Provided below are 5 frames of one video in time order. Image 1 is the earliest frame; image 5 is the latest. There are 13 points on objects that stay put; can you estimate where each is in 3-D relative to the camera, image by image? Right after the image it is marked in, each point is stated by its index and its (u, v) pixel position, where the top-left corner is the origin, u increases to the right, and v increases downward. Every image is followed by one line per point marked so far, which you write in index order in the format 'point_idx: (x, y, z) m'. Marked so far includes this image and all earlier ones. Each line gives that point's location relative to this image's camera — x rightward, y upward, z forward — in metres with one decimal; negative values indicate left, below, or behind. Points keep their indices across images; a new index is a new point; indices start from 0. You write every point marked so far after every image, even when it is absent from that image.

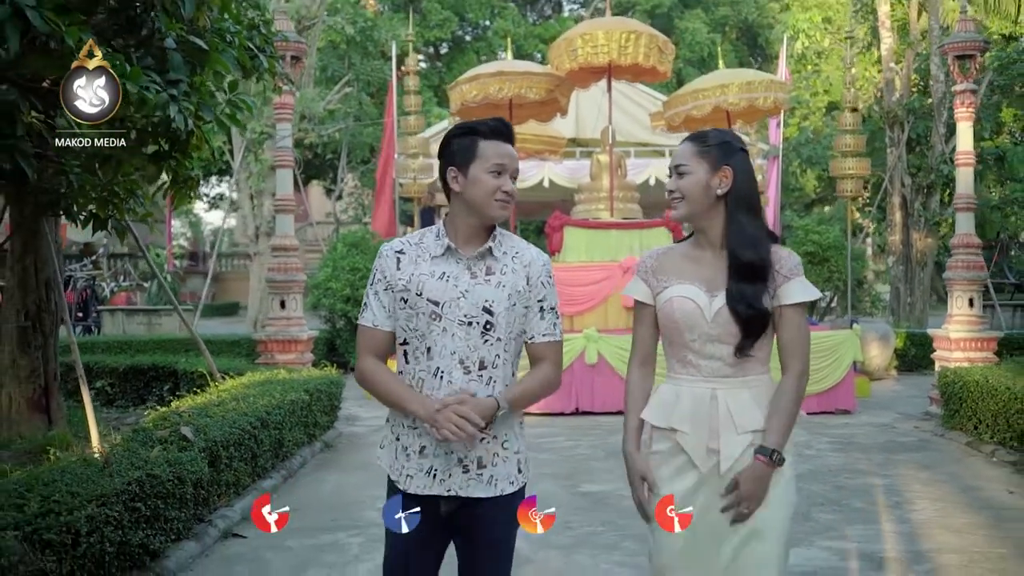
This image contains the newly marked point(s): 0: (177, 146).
0: (-1.7, +0.7, +4.9) m
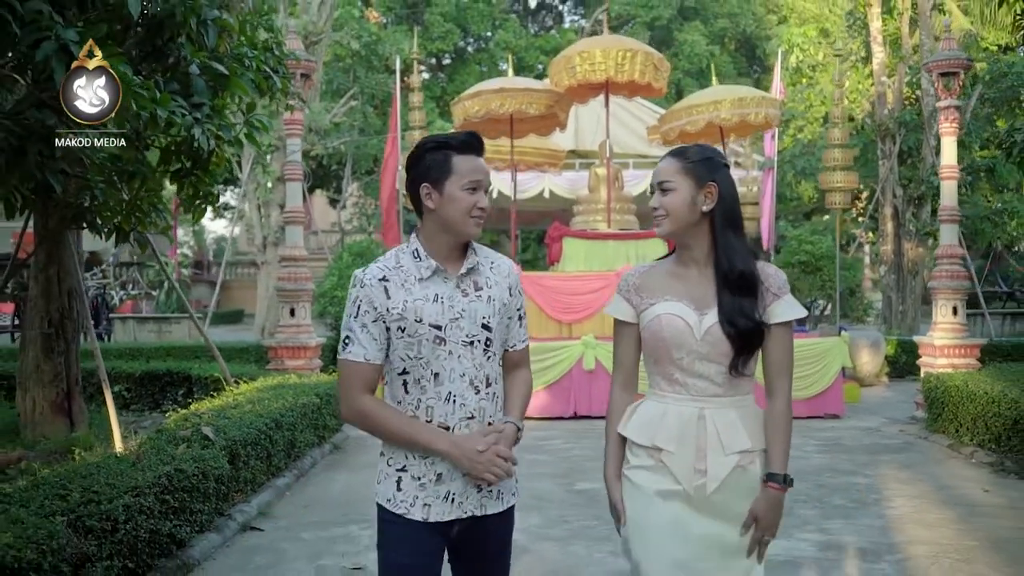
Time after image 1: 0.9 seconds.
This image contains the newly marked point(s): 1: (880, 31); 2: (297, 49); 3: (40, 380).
0: (-1.7, +0.7, +5.2) m
1: (+5.0, +3.5, +12.6) m
2: (-1.9, +2.1, +8.2) m
3: (-3.3, -0.6, +6.6) m
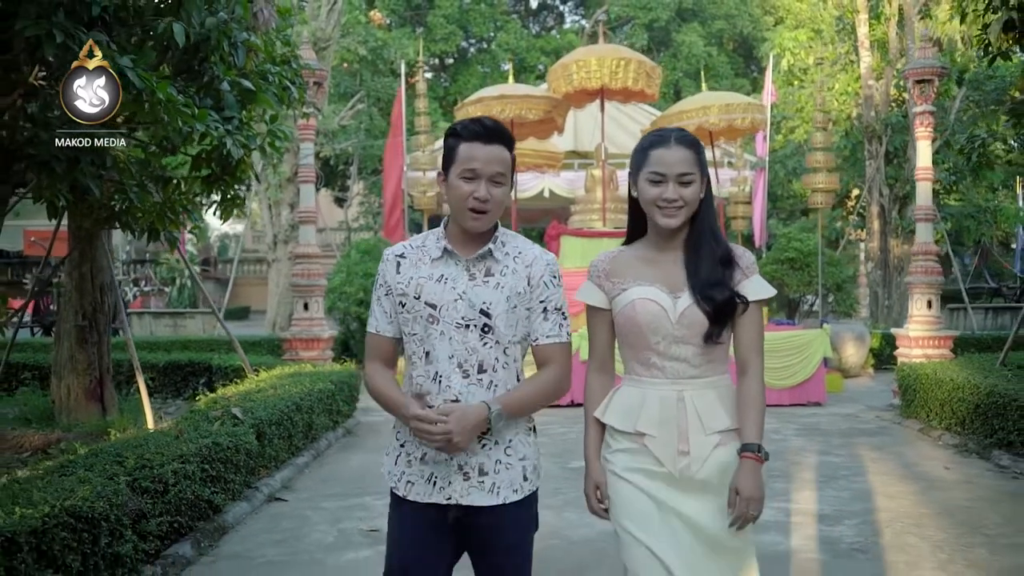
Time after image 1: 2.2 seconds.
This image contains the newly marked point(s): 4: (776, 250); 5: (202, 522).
0: (-1.7, +0.7, +5.7) m
1: (+5.0, +3.5, +13.1) m
2: (-1.9, +2.1, +8.7) m
3: (-3.3, -0.6, +7.1) m
4: (+3.7, +0.5, +13.0) m
5: (-1.5, -1.1, +4.5) m
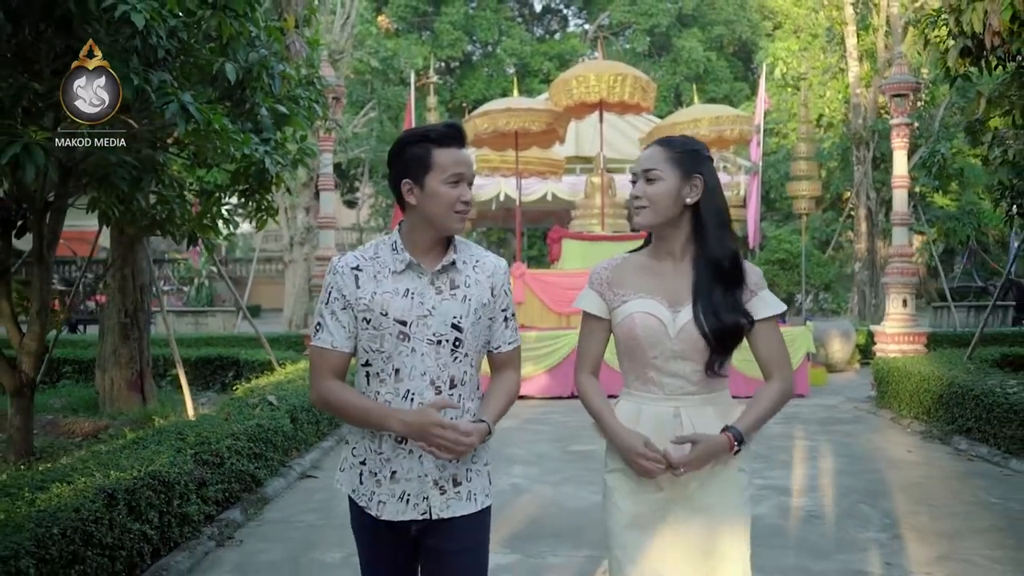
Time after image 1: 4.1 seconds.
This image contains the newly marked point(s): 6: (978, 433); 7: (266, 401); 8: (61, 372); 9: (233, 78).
0: (-1.7, +0.7, +6.4) m
1: (+5.1, +3.6, +13.8) m
2: (-1.8, +2.1, +9.4) m
3: (-3.3, -0.6, +7.8) m
4: (+3.8, +0.5, +13.7) m
5: (-1.5, -1.1, +5.1) m
6: (+3.4, -1.1, +6.9) m
7: (-1.6, -0.7, +6.0) m
8: (-4.6, -0.9, +9.5) m
9: (-1.5, +1.1, +4.9) m
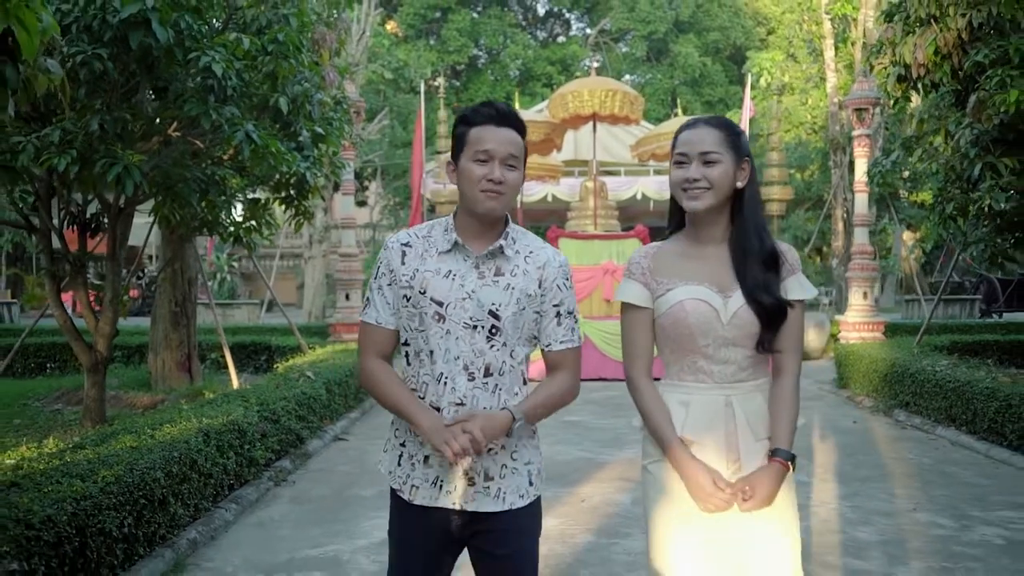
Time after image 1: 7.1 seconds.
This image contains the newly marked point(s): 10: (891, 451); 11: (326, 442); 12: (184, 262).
0: (-1.7, +0.8, +7.5) m
1: (+5.1, +3.6, +14.9) m
2: (-1.8, +2.2, +10.5) m
3: (-3.3, -0.6, +9.0) m
4: (+3.8, +0.6, +14.8) m
5: (-1.5, -1.1, +6.3) m
6: (+3.4, -1.0, +8.0) m
7: (-1.6, -0.7, +7.1) m
8: (-4.6, -0.8, +10.6) m
9: (-1.5, +1.1, +6.0) m
10: (+2.7, -1.2, +6.8) m
11: (-1.3, -1.1, +6.8) m
12: (-3.1, +0.3, +9.0) m
